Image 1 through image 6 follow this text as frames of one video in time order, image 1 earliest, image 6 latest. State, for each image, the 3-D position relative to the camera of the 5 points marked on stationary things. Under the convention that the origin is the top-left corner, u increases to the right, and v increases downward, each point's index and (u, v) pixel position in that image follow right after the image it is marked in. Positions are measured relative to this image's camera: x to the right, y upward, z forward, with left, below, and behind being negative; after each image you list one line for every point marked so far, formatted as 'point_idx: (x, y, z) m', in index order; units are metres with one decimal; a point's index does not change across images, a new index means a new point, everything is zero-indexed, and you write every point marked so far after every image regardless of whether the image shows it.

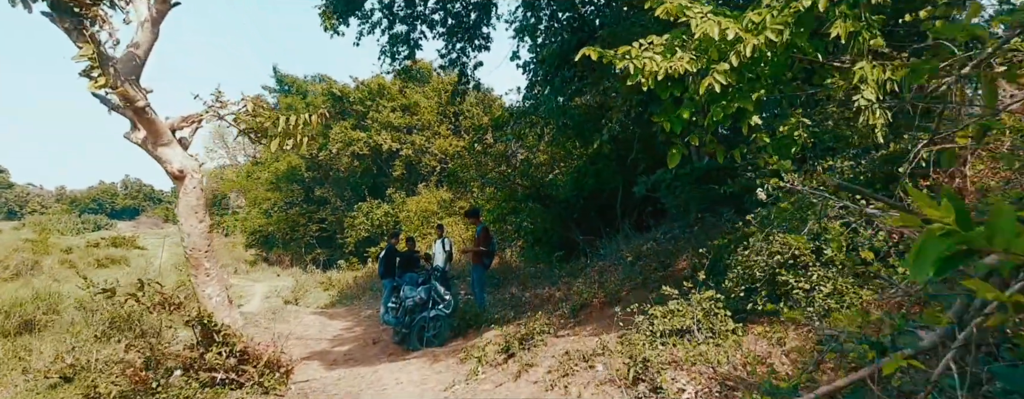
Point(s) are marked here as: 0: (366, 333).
0: (-2.5, -2.3, +10.3) m
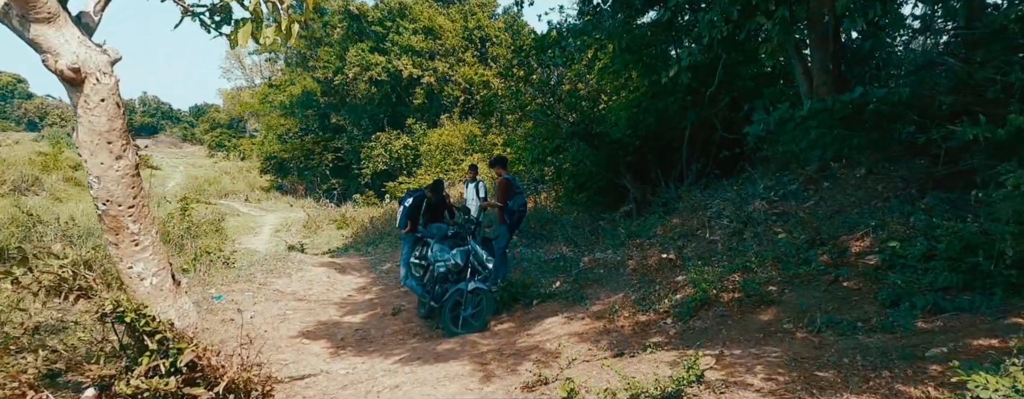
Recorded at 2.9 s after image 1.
0: (-1.8, -1.4, +8.3) m
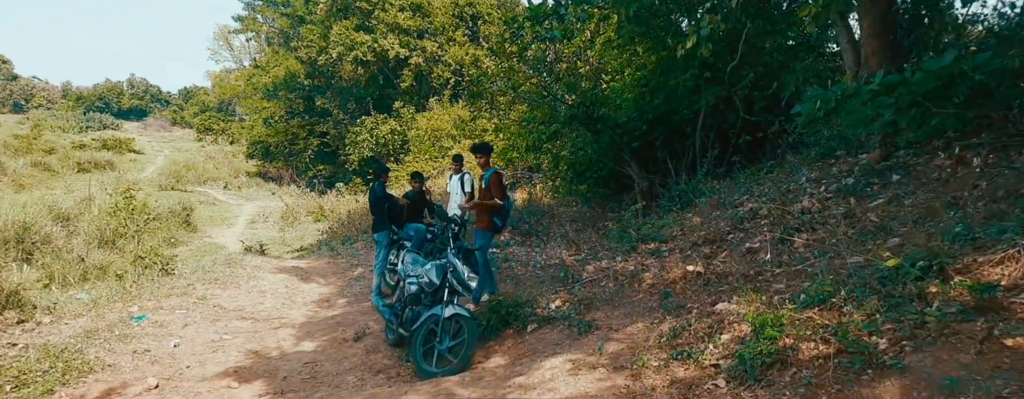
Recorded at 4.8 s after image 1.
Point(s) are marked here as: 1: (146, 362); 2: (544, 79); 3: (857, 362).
0: (-1.9, -1.3, +6.9) m
1: (-3.2, -1.4, +5.3) m
2: (+0.6, +2.2, +10.9) m
3: (+1.6, -0.8, +3.0) m
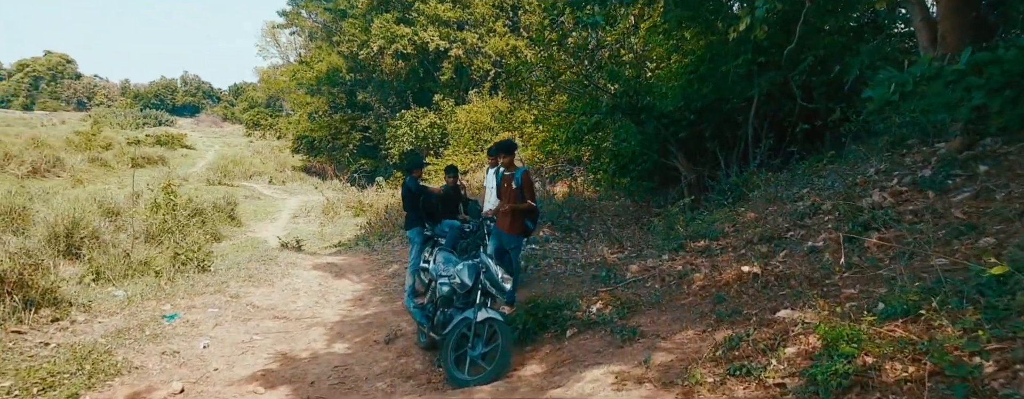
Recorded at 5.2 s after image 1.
0: (-1.4, -1.3, +6.6) m
1: (-2.9, -1.4, +5.2) m
2: (+1.3, +2.3, +10.5) m
3: (+1.8, -0.8, +2.5) m
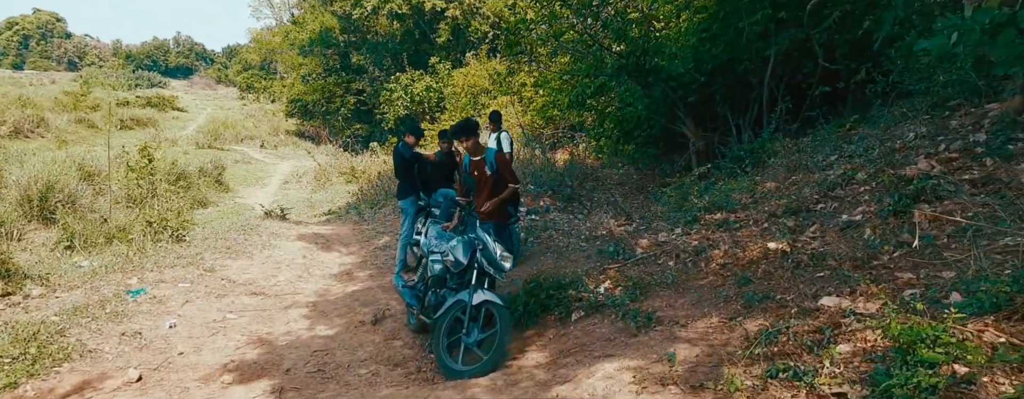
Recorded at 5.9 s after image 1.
0: (-1.5, -0.9, +6.1) m
1: (-2.9, -1.1, +4.7) m
2: (+1.2, +2.8, +9.8) m
3: (+1.8, -0.7, +2.0) m
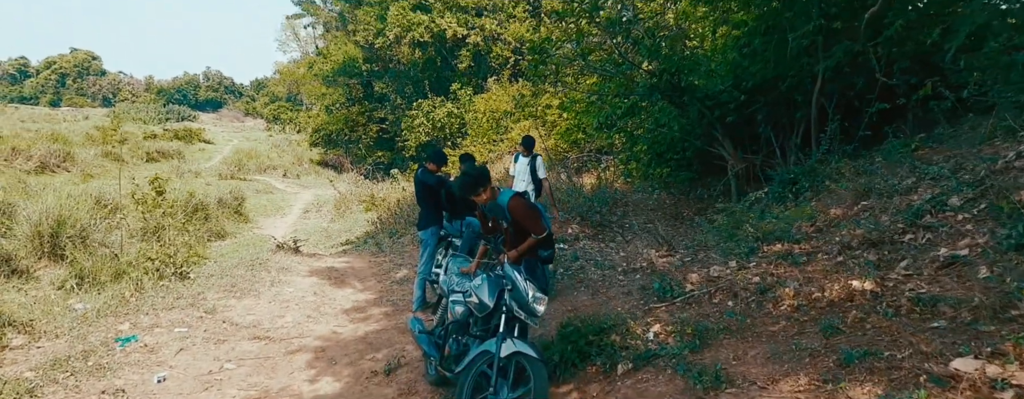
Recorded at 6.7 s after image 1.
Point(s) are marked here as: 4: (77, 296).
0: (-1.2, -1.2, +5.4) m
1: (-2.6, -1.4, +4.0) m
2: (+1.6, +2.4, +9.2) m
3: (+1.9, -0.8, +1.2) m
4: (-5.2, -1.2, +7.4) m
